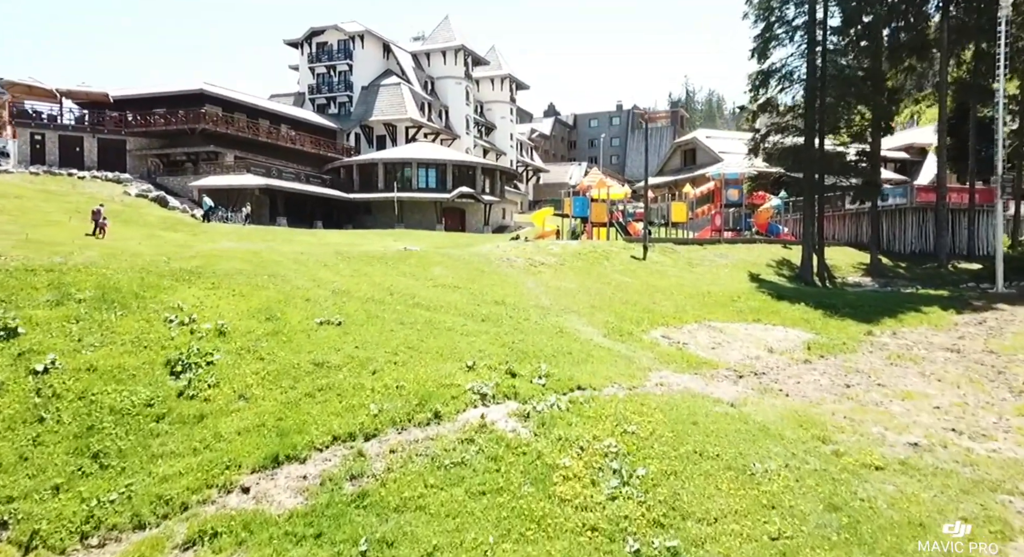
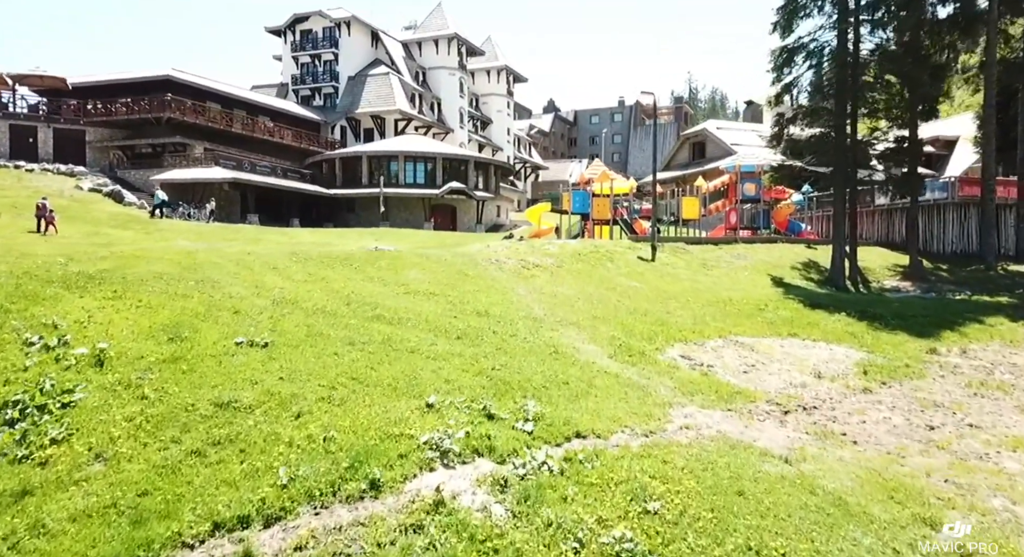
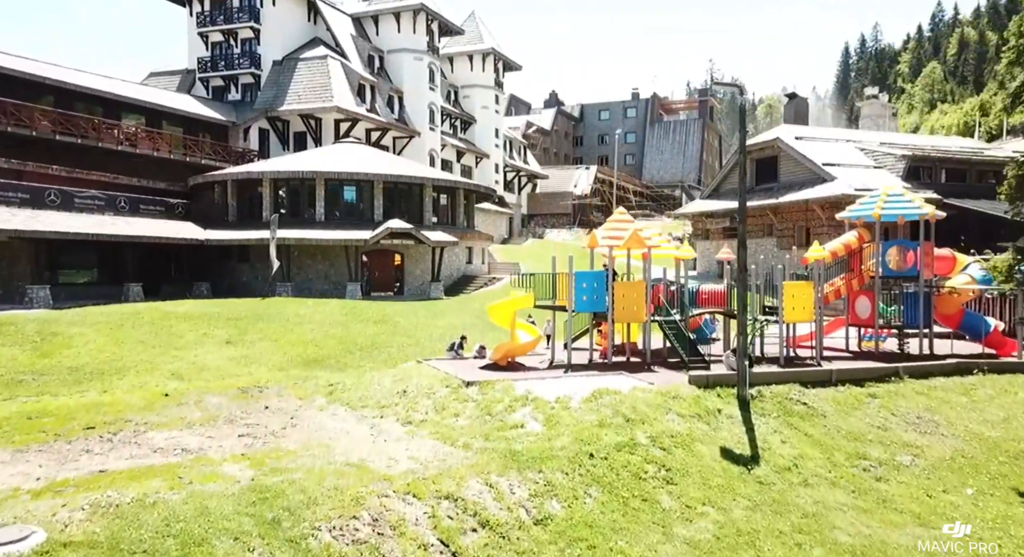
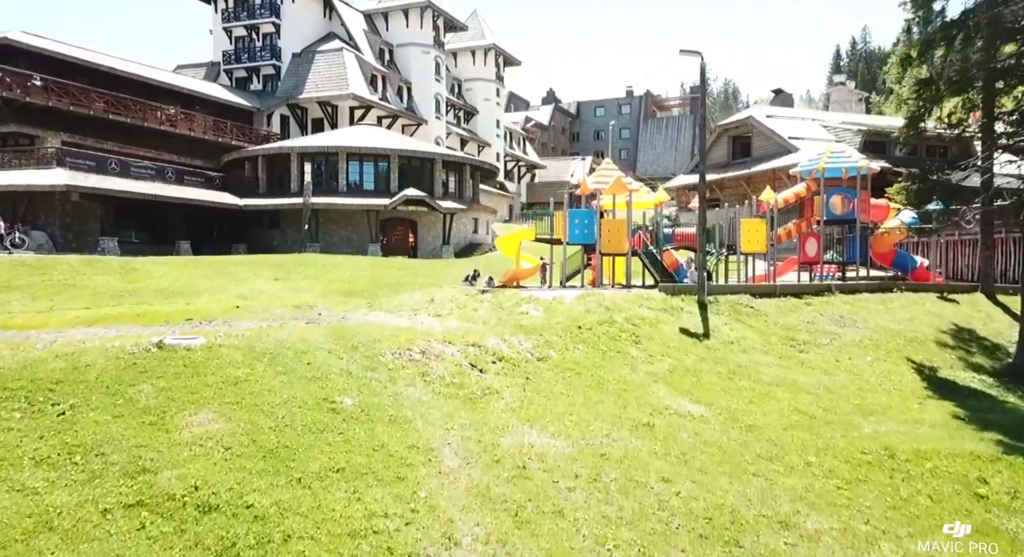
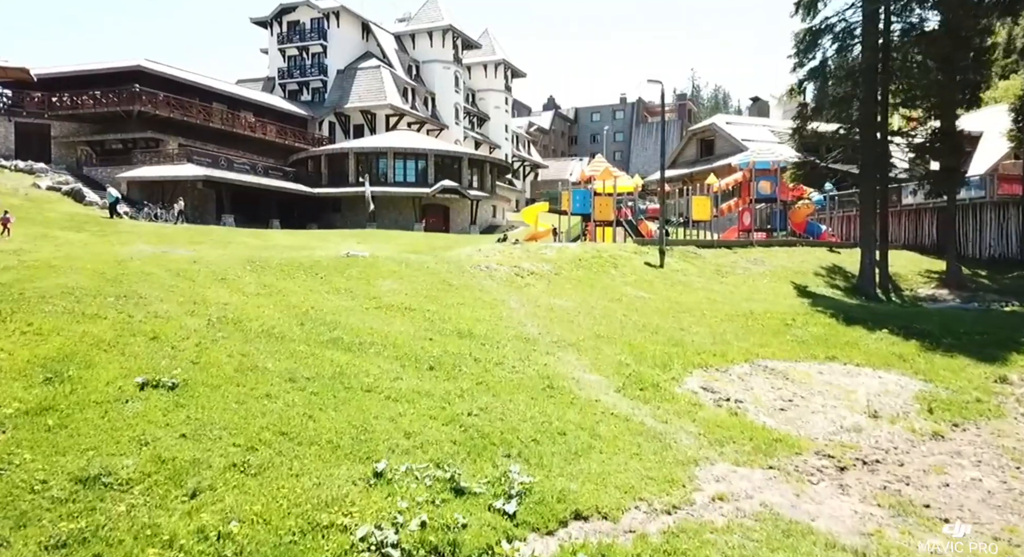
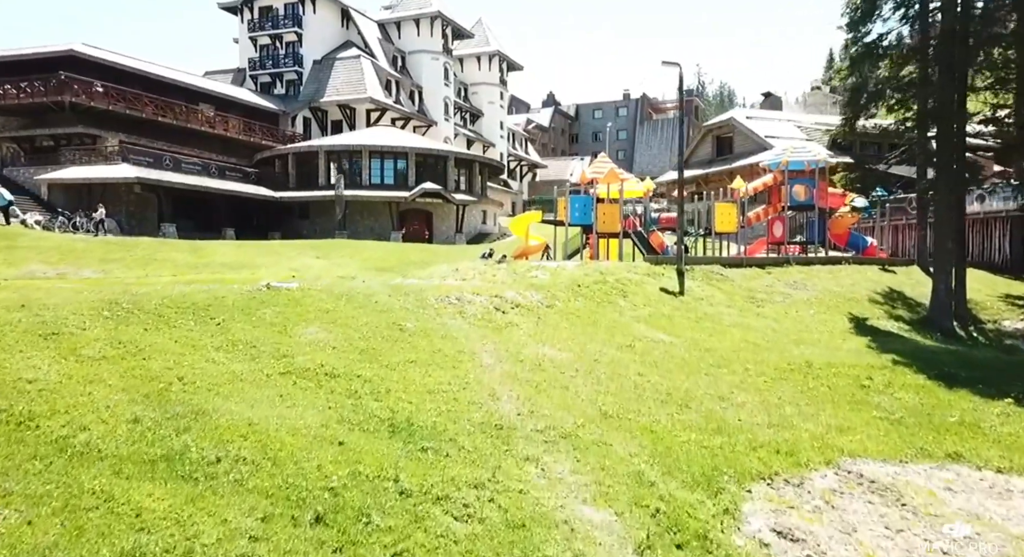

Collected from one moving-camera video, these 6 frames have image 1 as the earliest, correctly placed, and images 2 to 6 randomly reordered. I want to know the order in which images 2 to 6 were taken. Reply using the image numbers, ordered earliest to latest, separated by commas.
2, 5, 6, 4, 3
